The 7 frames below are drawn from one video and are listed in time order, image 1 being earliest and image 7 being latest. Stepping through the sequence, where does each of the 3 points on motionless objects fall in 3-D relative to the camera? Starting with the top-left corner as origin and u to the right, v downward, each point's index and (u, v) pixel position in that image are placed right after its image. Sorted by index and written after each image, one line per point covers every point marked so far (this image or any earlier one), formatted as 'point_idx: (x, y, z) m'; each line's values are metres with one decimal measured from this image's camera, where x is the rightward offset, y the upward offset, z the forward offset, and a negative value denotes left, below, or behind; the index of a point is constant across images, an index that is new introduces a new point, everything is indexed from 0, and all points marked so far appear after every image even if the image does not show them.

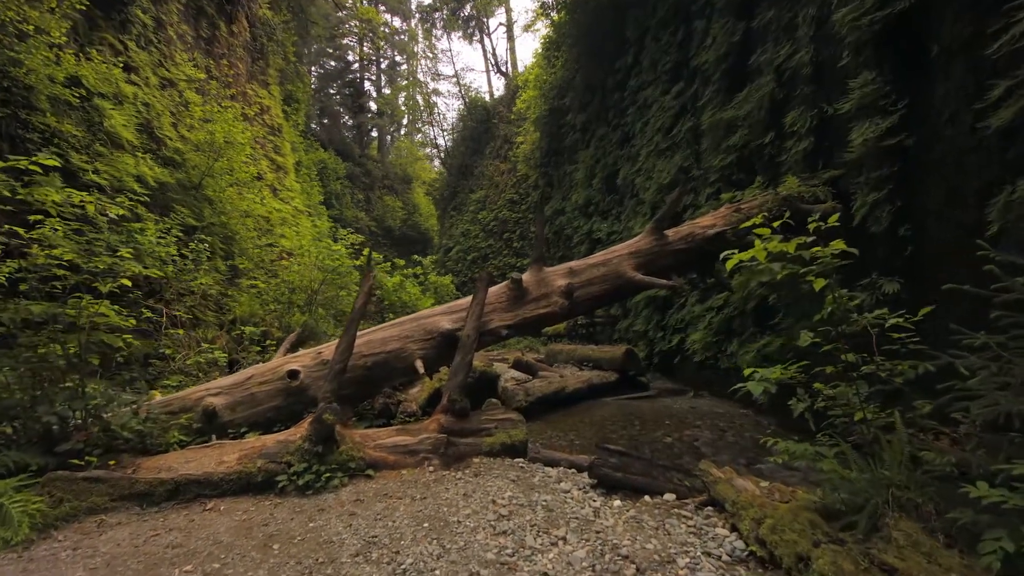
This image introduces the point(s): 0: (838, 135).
0: (+3.4, +1.6, +5.2) m
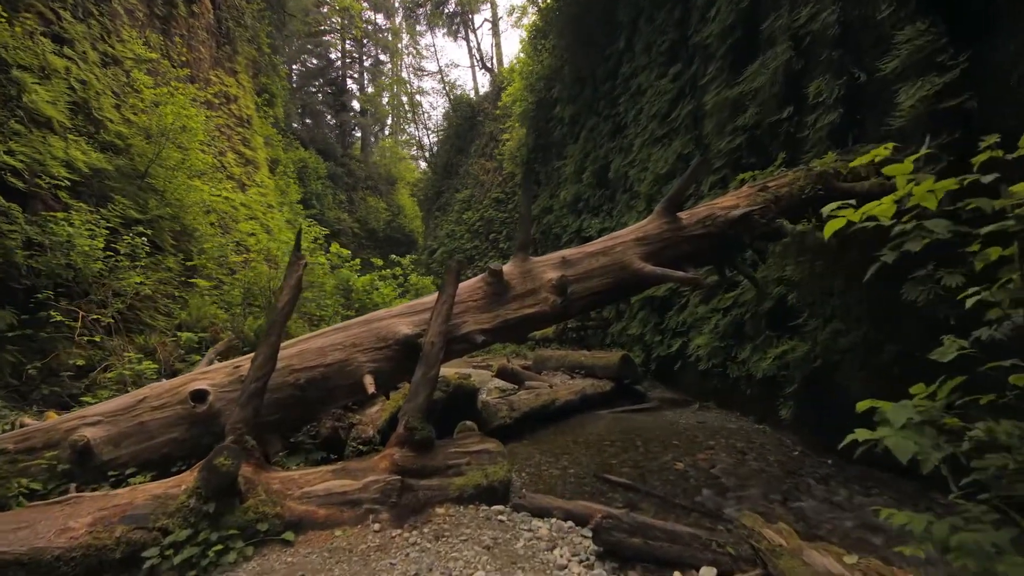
0: (+3.2, +1.6, +4.4) m
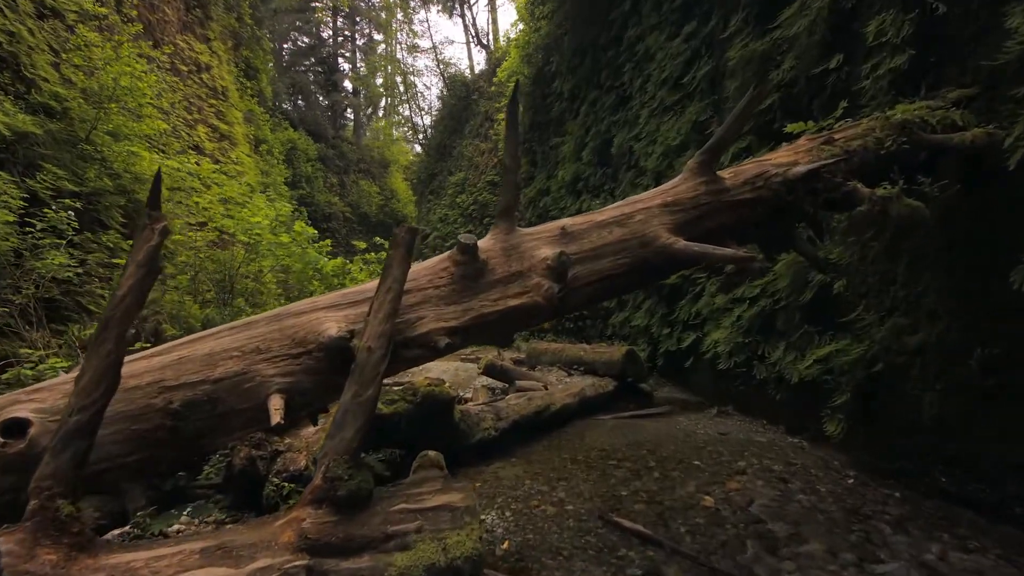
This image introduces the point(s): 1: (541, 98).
0: (+3.1, +1.7, +3.5) m
1: (+0.8, +5.1, +13.5) m
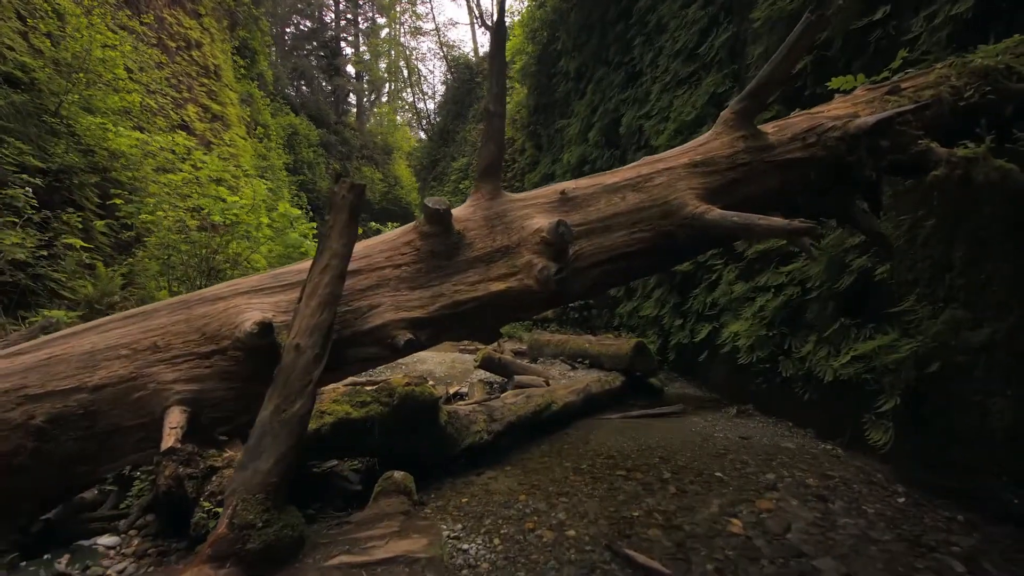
0: (+3.1, +1.8, +2.9) m
1: (+0.9, +5.4, +12.9) m
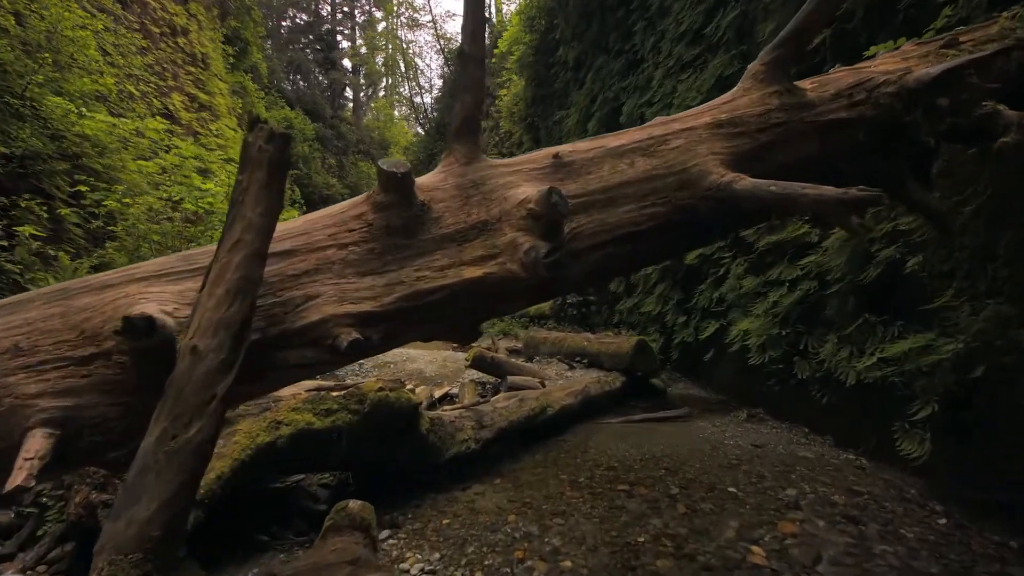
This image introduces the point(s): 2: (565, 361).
0: (+3.0, +1.8, +2.5) m
1: (+0.8, +5.5, +12.5) m
2: (+0.7, -0.9, +6.4) m
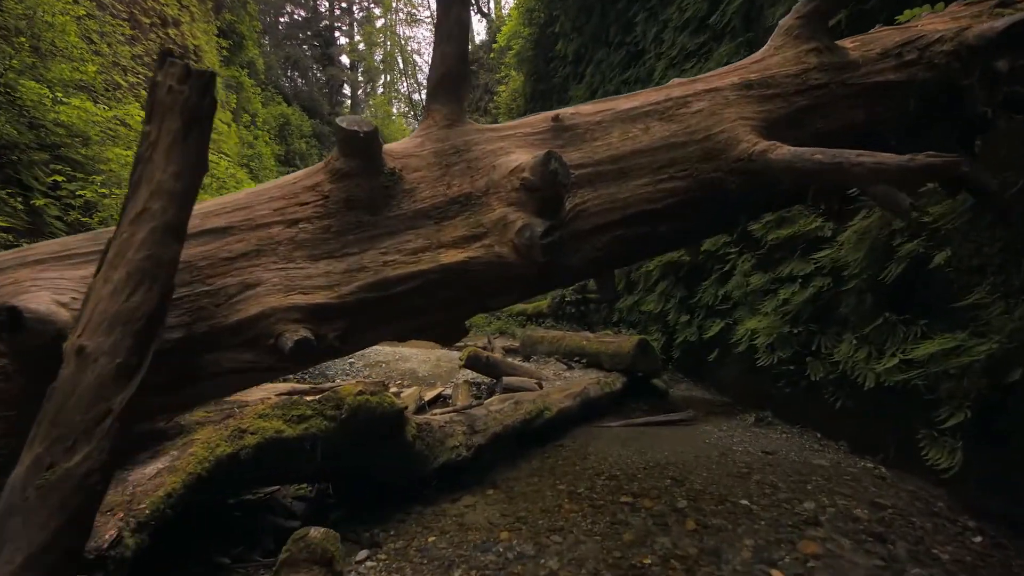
0: (+3.0, +1.8, +2.3) m
1: (+0.8, +5.6, +12.2) m
2: (+0.6, -0.9, +6.2) m
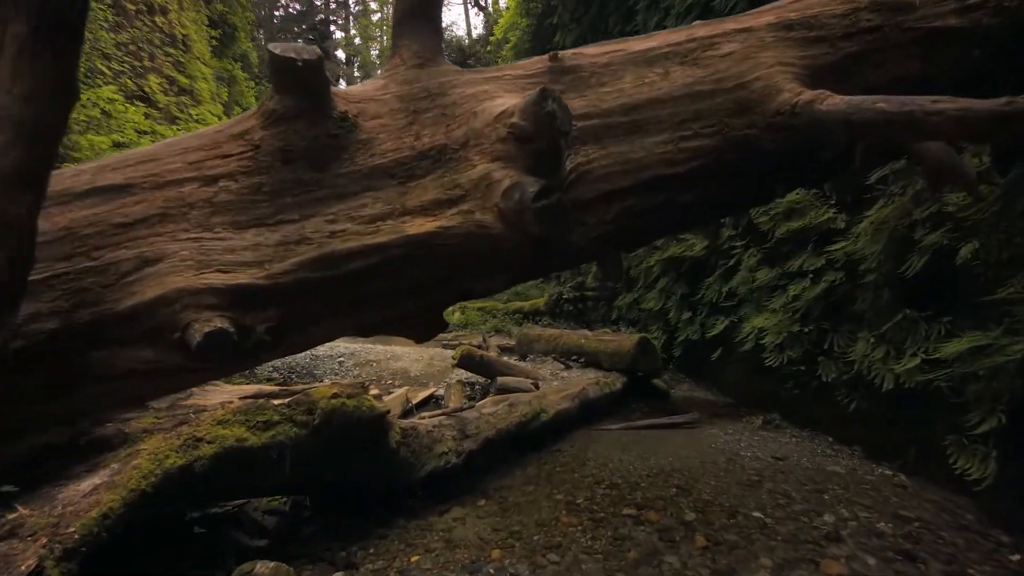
0: (+3.0, +1.9, +2.1) m
1: (+0.7, +5.6, +12.0) m
2: (+0.6, -0.8, +5.9) m
